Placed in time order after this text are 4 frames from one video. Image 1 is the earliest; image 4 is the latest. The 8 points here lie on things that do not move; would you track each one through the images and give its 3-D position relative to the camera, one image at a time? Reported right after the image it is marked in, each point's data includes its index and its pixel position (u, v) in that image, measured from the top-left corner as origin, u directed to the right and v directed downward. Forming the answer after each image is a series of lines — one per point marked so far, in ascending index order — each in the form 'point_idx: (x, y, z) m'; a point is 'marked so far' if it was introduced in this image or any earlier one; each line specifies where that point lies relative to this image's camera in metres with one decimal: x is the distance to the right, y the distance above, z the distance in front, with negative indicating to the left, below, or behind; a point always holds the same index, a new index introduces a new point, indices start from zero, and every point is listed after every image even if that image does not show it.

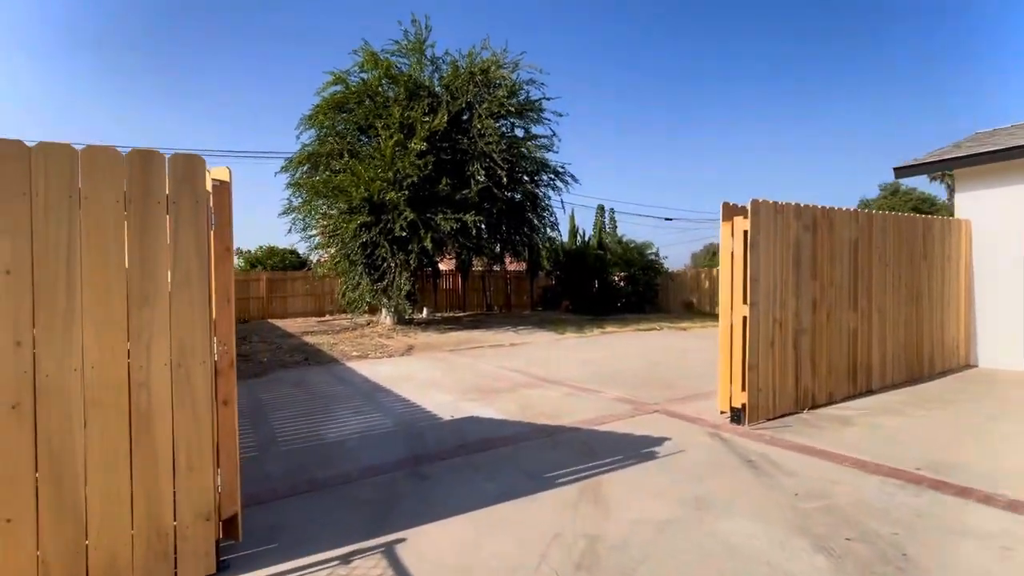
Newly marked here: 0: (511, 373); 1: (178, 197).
0: (0.0, -1.6, +8.8) m
1: (-2.0, +0.5, +2.9) m
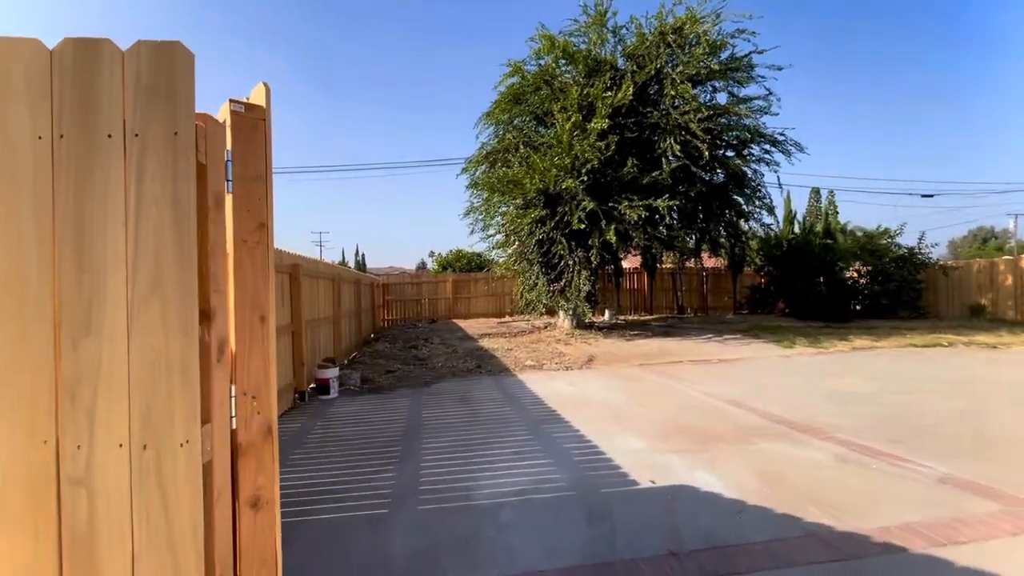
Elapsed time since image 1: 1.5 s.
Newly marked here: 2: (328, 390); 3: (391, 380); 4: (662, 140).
0: (+2.9, -1.6, +6.3) m
1: (-1.1, +0.5, +1.5) m
2: (-3.1, -1.7, +8.1) m
3: (-2.3, -1.7, +9.1) m
4: (+4.2, +4.1, +13.4) m
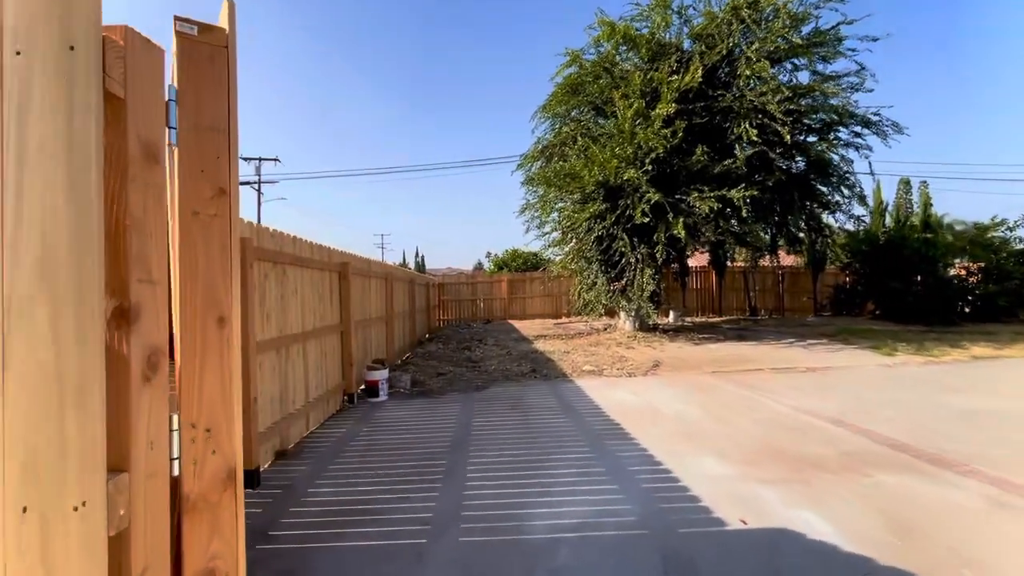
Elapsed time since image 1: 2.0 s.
0: (+3.5, -1.6, +5.4) m
1: (-1.0, +0.5, +1.0) m
2: (-2.2, -1.7, +7.8) m
3: (-1.3, -1.7, +8.7) m
4: (+5.7, +4.1, +12.2) m
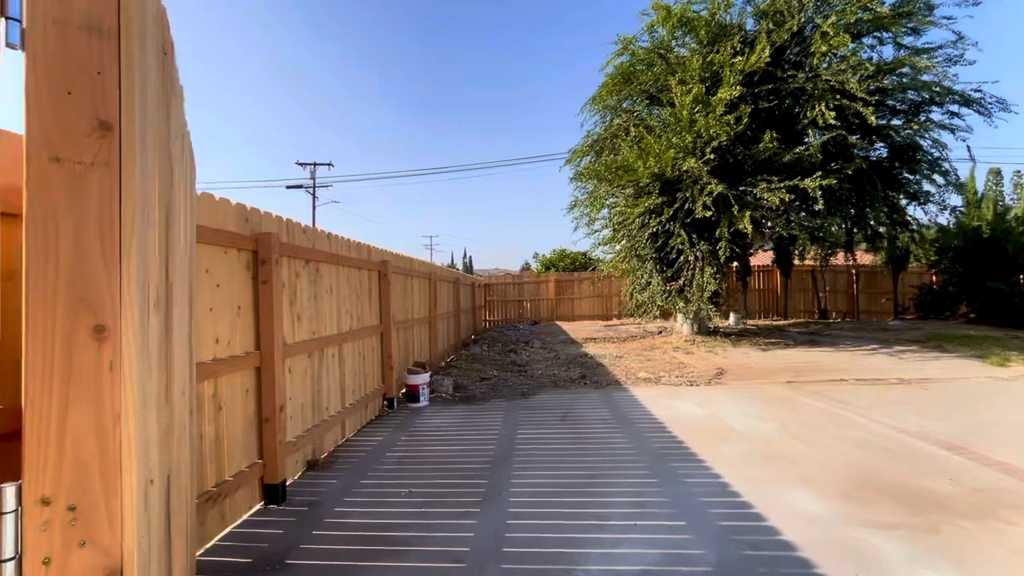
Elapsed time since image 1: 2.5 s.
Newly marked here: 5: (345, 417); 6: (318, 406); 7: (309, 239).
0: (+4.0, -1.6, +4.4) m
1: (-1.0, +0.6, +0.6) m
2: (-1.5, -1.7, +7.4) m
3: (-0.5, -1.7, +8.2) m
4: (+6.8, +4.1, +11.1) m
5: (-2.0, -1.5, +5.7) m
6: (-2.0, -1.2, +5.1) m
7: (-2.1, +0.5, +4.9) m
